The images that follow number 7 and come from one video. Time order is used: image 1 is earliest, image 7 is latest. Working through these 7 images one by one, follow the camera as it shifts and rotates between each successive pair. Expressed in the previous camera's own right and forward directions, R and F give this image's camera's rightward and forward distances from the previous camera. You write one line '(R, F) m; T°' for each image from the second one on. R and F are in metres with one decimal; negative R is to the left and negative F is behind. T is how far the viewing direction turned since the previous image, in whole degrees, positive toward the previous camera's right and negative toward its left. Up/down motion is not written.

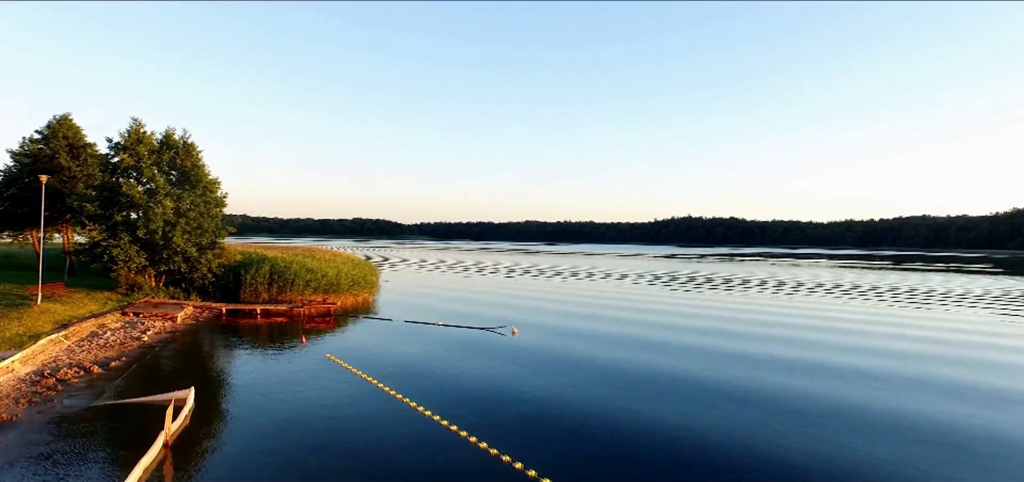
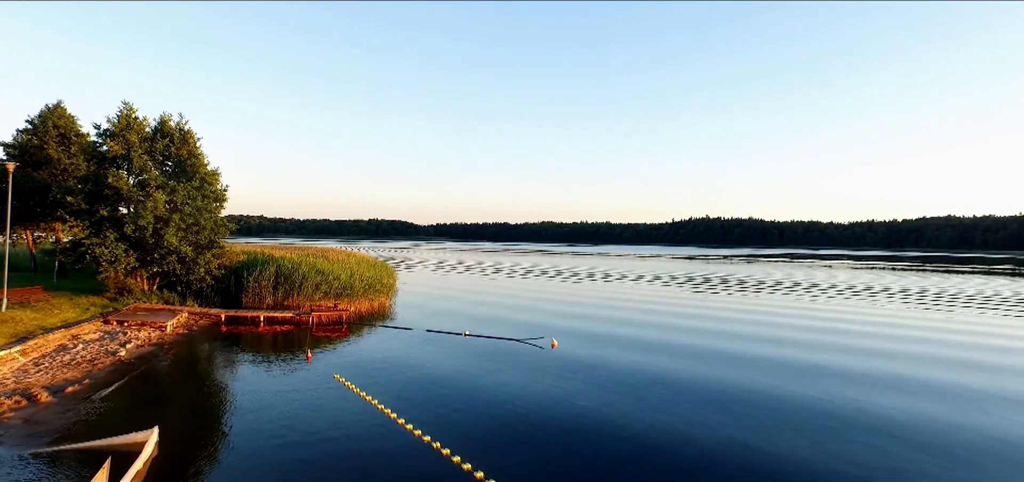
(-1.1, +3.8) m; -1°
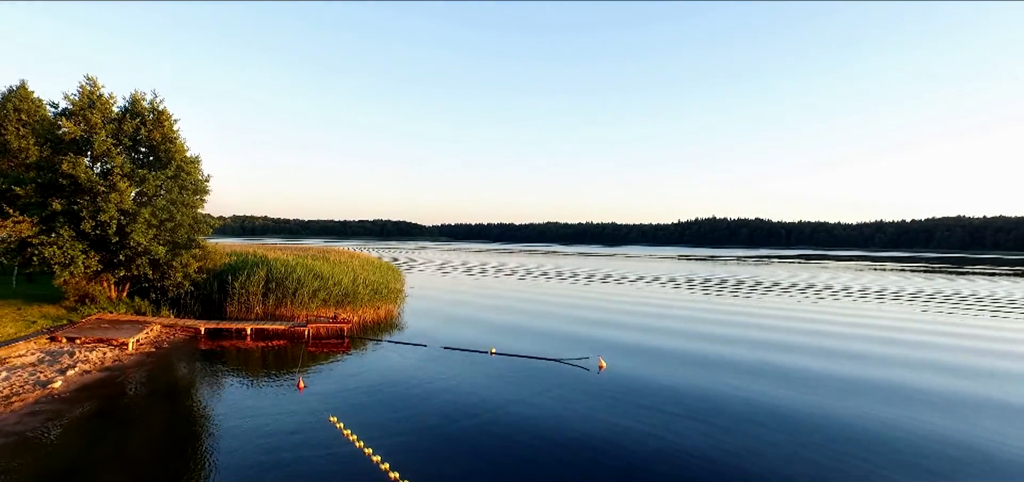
(-1.3, +4.5) m; 0°
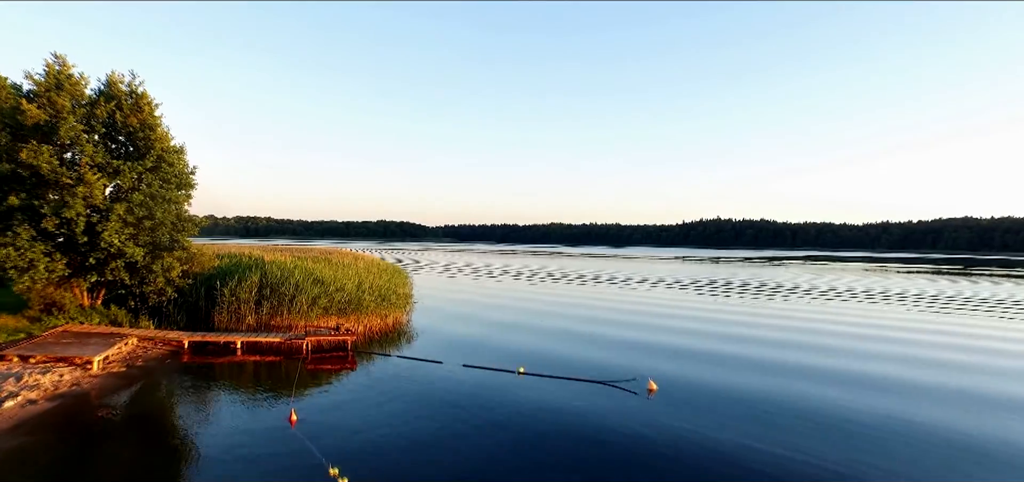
(-1.0, +3.1) m; 0°
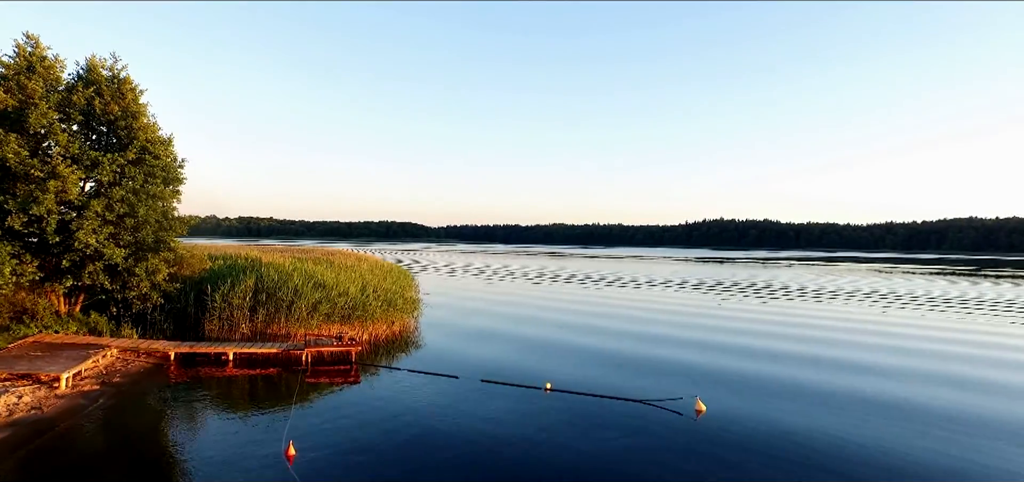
(-0.7, +2.2) m; 0°
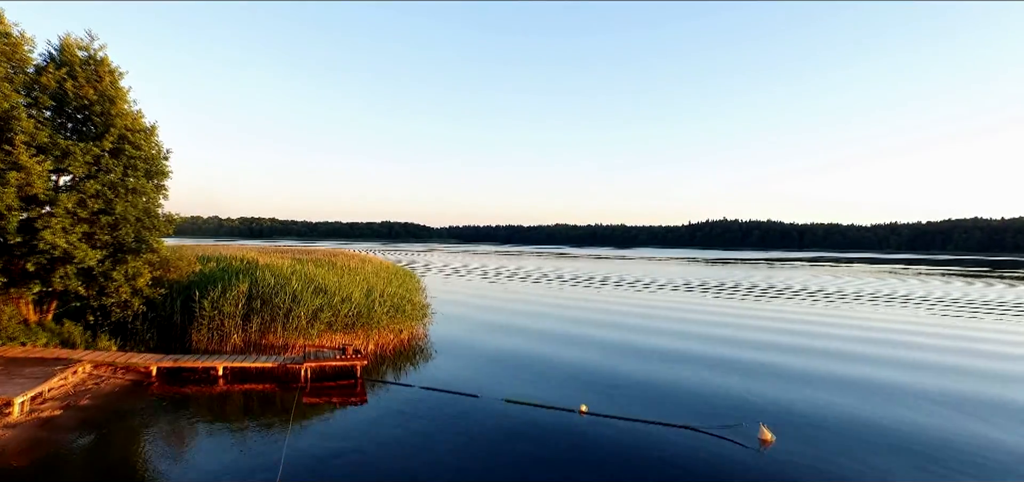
(-0.8, +2.3) m; 0°
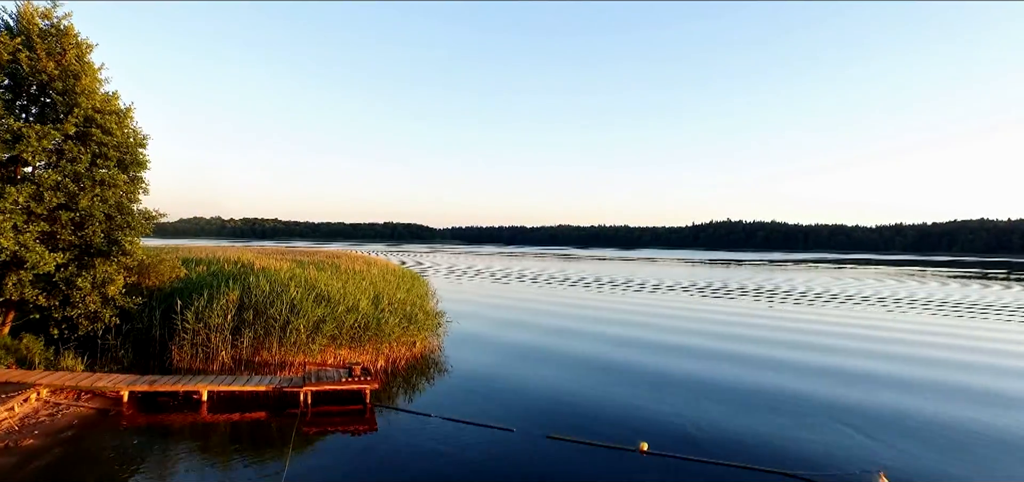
(-1.0, +2.7) m; 0°
